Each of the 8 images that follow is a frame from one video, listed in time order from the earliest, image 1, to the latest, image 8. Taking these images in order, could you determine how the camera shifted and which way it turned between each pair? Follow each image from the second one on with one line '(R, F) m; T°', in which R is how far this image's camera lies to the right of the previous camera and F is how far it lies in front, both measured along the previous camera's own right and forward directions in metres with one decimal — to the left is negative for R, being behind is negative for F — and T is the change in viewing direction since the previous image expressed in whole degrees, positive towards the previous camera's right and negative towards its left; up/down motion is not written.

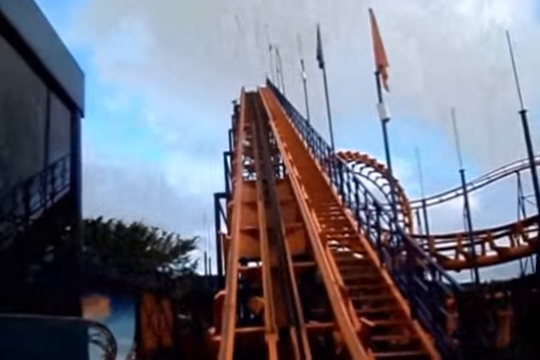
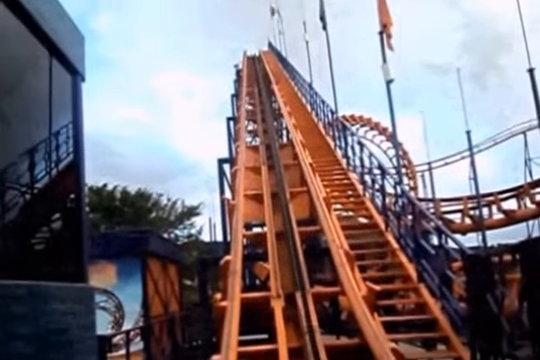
(+0.1, +0.1) m; -1°
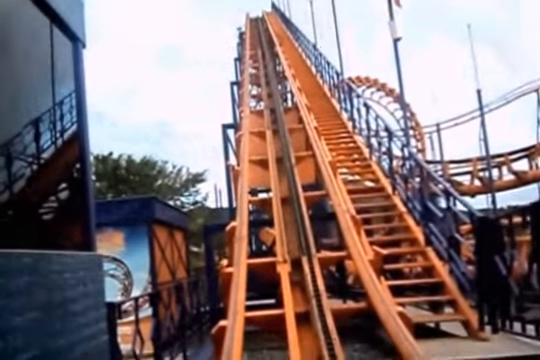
(0.0, +0.1) m; -1°
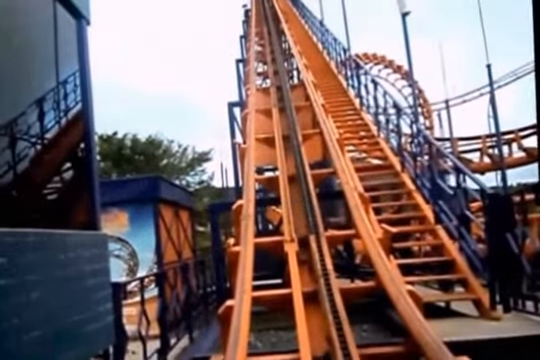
(0.0, +0.1) m; -1°
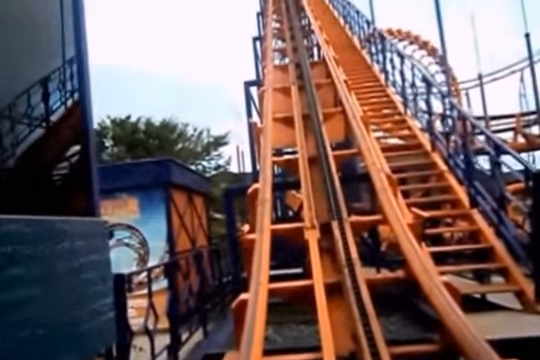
(0.0, +0.6) m; -2°
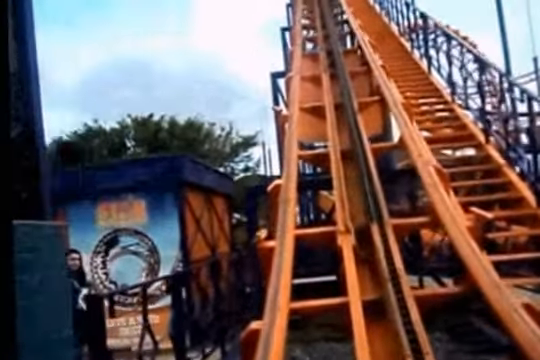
(+0.1, +1.1) m; -3°
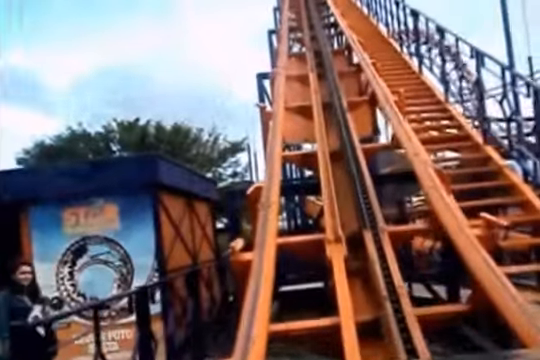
(+0.1, +0.6) m; +1°
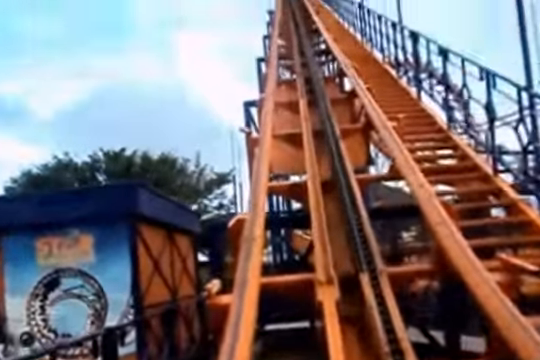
(0.0, +0.4) m; +1°
